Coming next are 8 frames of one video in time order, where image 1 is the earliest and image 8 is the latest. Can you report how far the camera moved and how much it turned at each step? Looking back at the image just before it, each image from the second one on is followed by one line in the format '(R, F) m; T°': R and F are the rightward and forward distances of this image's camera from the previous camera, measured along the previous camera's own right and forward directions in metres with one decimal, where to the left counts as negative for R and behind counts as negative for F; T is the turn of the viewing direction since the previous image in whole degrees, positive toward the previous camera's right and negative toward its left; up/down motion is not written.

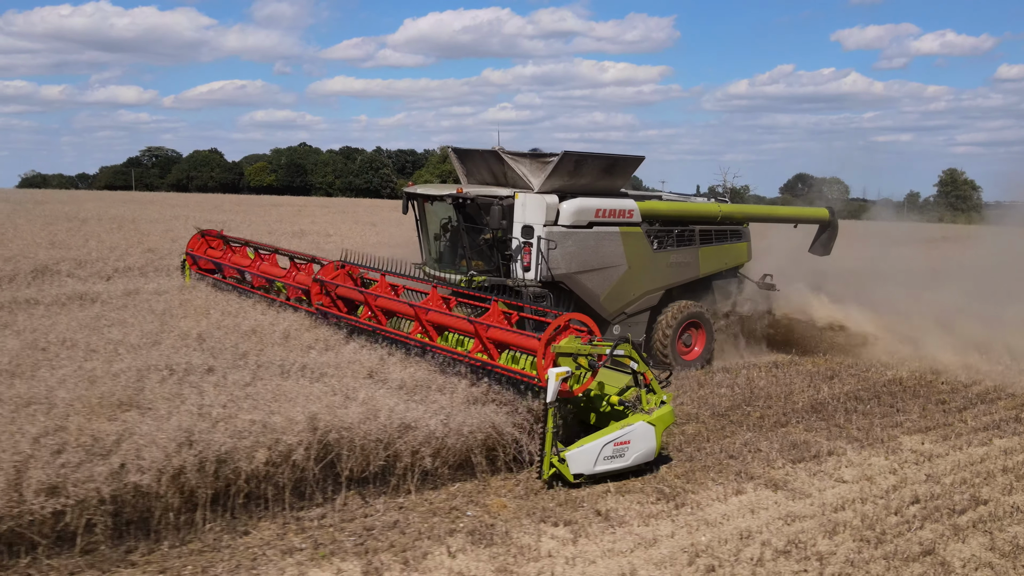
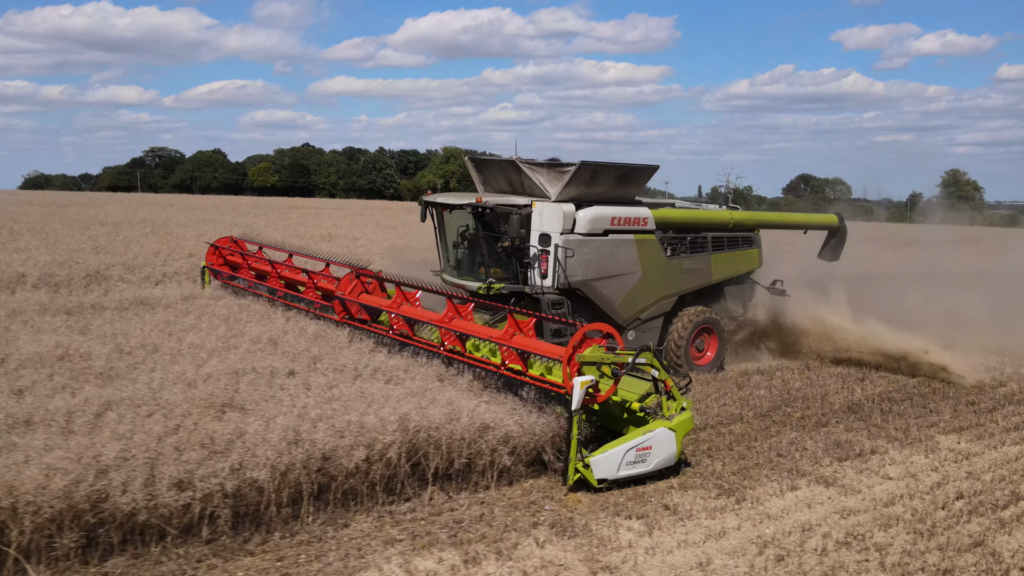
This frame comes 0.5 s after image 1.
(-0.4, -0.3) m; 0°
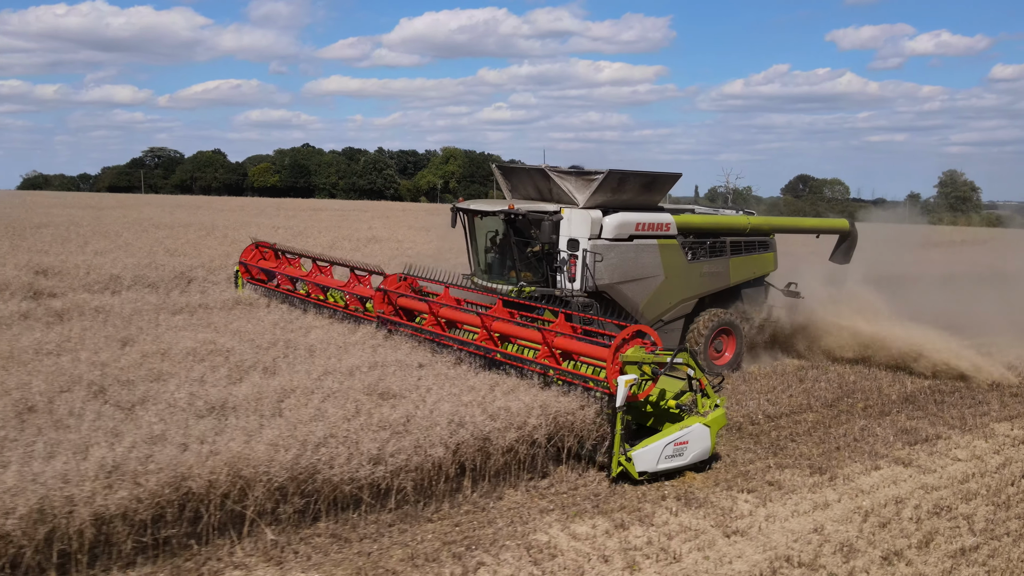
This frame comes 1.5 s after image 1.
(-0.8, -0.7) m; 0°
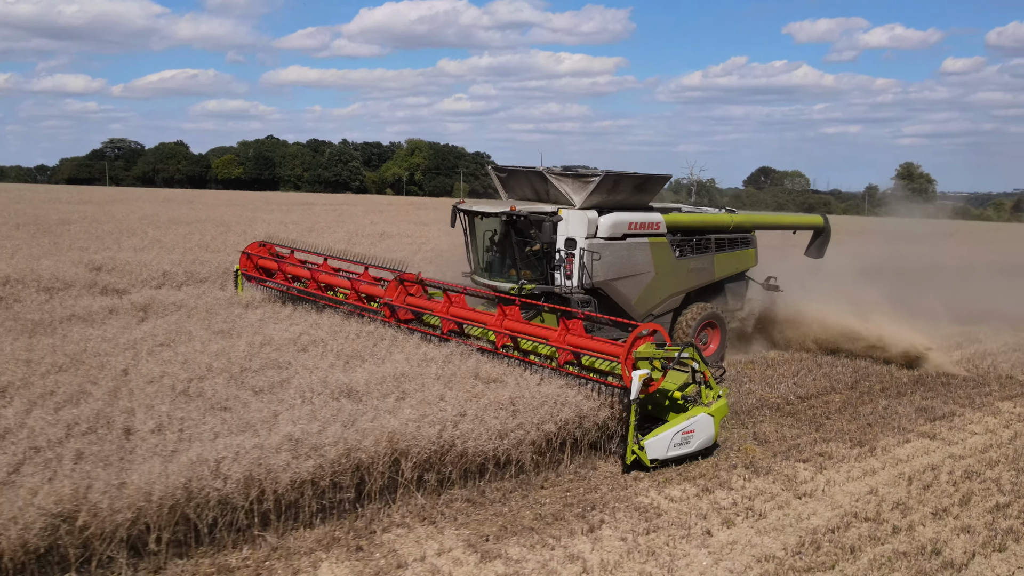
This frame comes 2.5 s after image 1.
(-0.8, -0.7) m; +2°
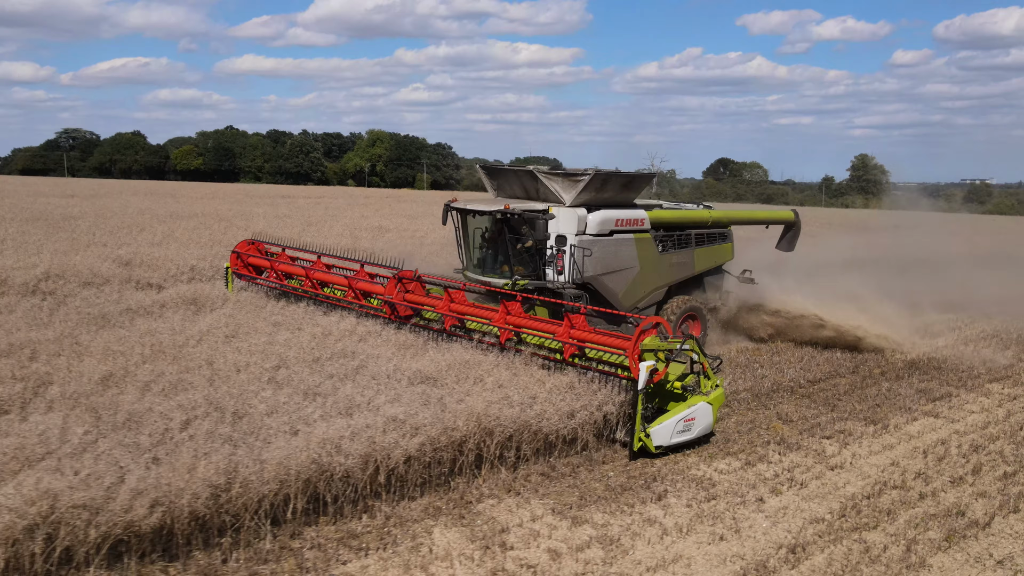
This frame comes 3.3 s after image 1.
(-0.7, -0.6) m; +2°
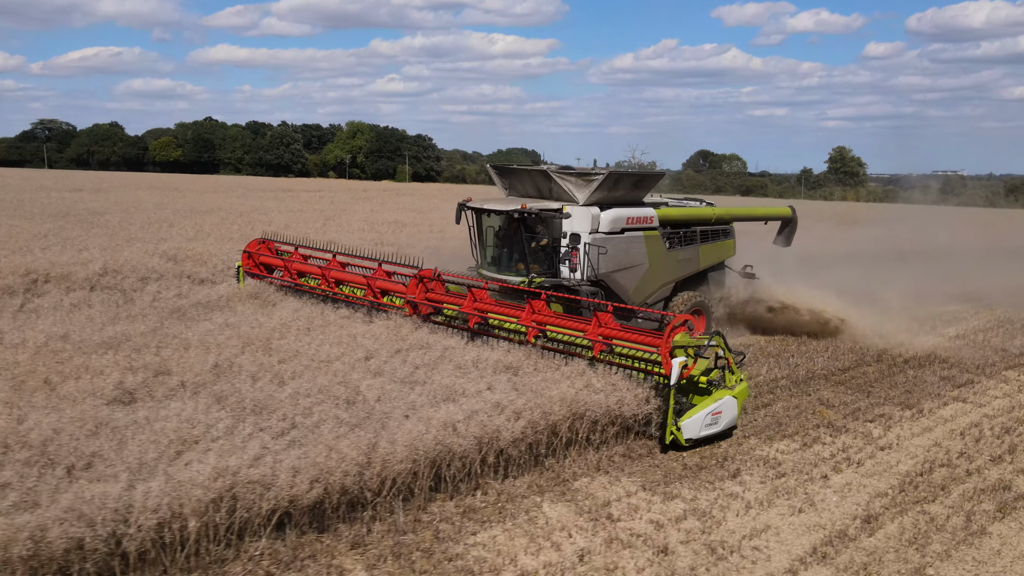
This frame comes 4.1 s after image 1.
(-0.7, -0.5) m; +1°
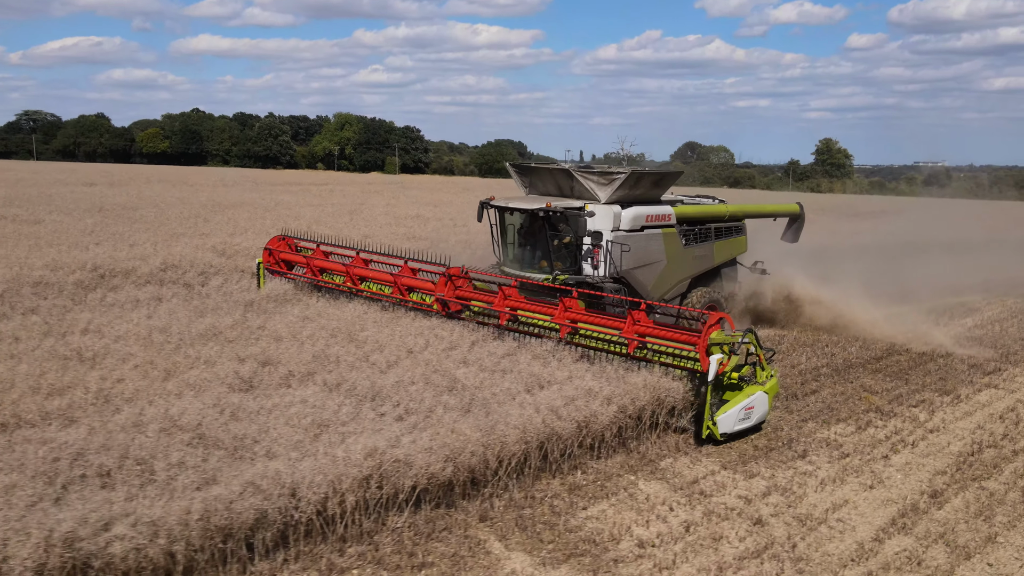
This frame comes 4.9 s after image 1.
(-0.7, -0.5) m; +1°
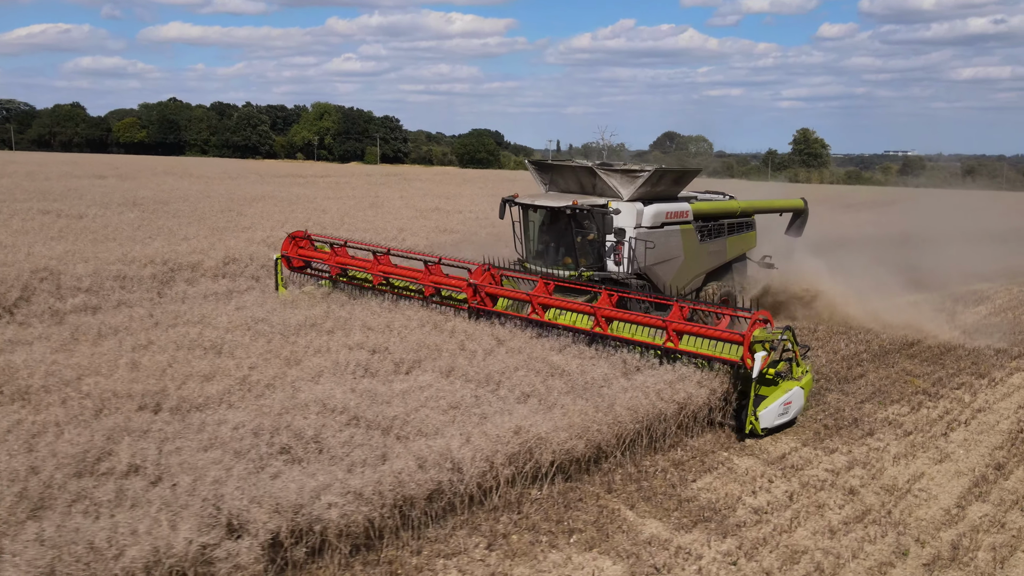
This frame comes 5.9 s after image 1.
(-0.9, -0.5) m; +2°
